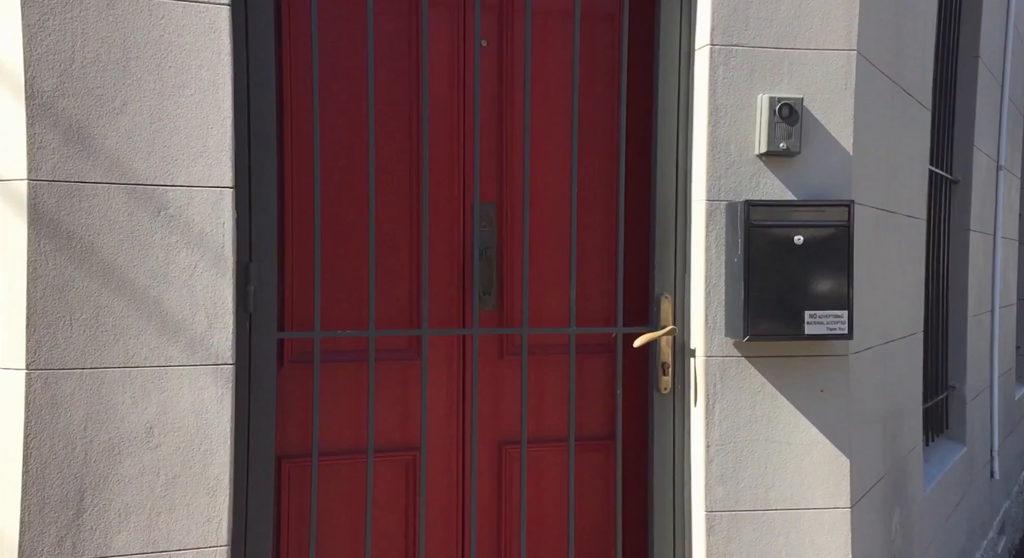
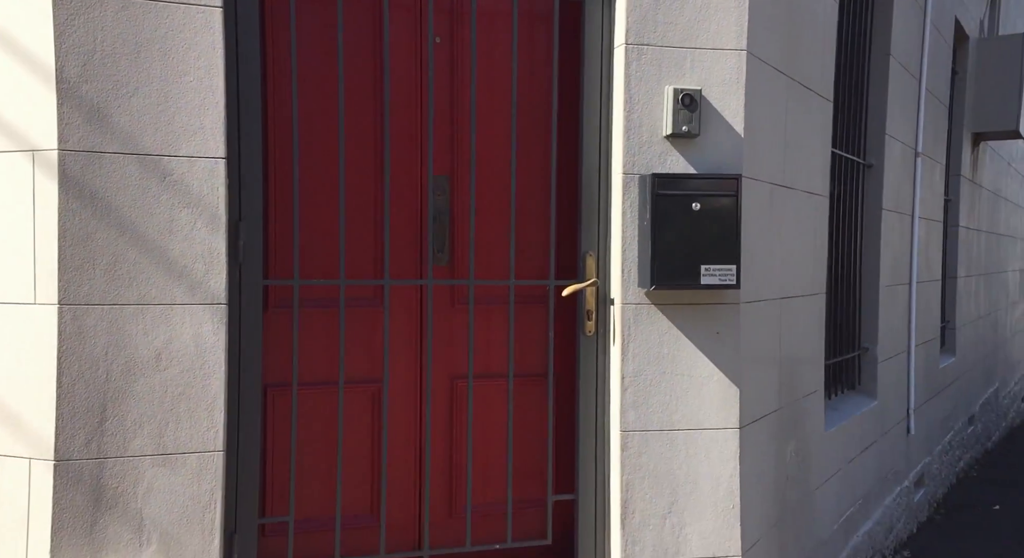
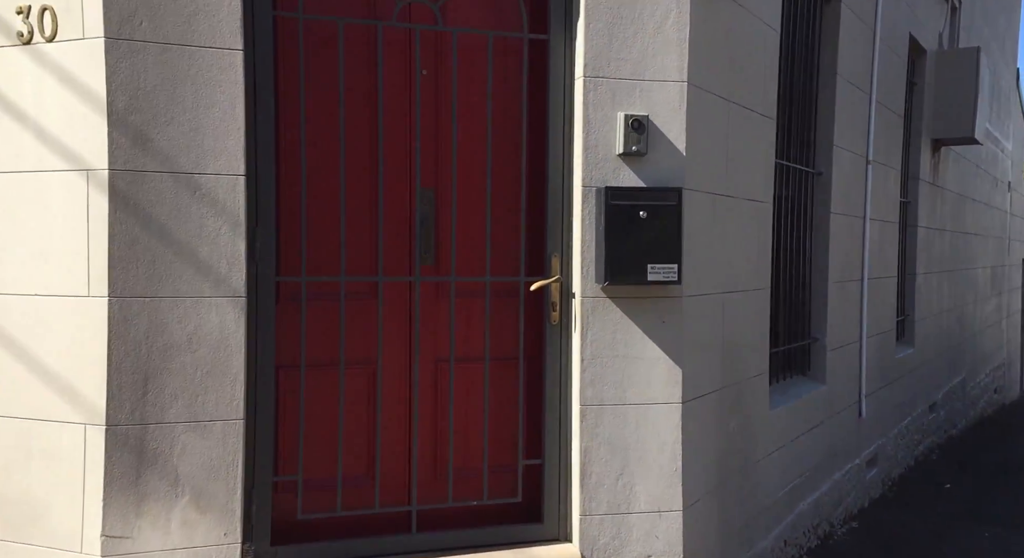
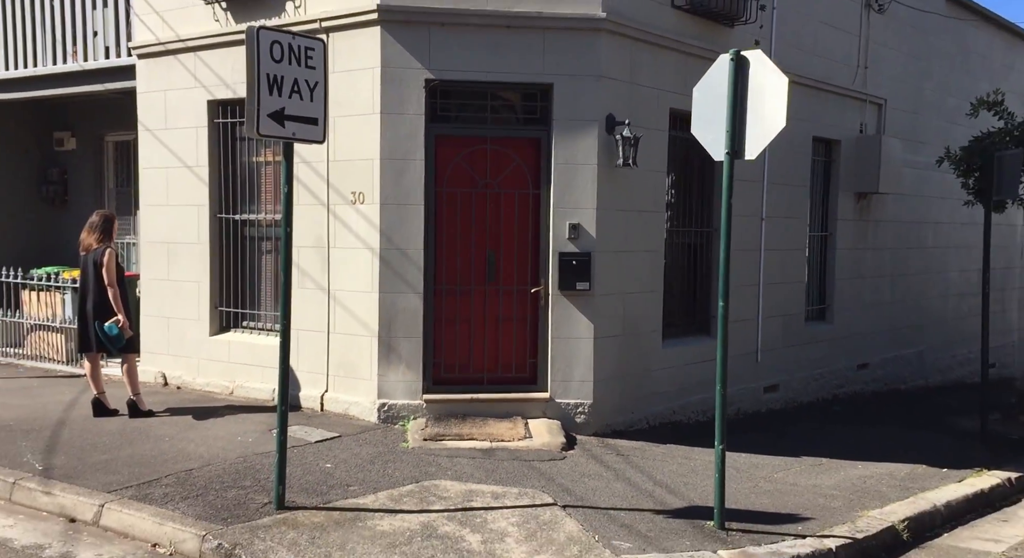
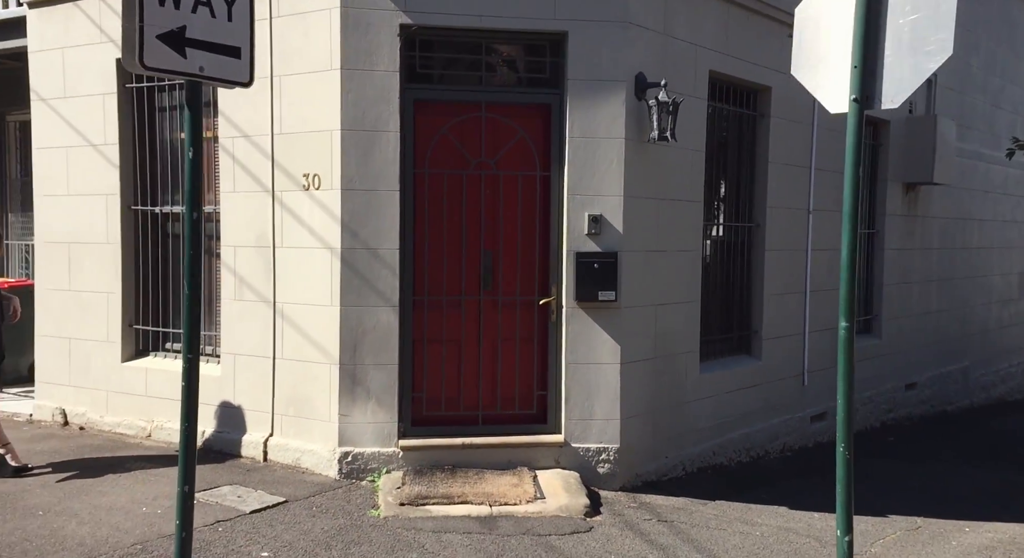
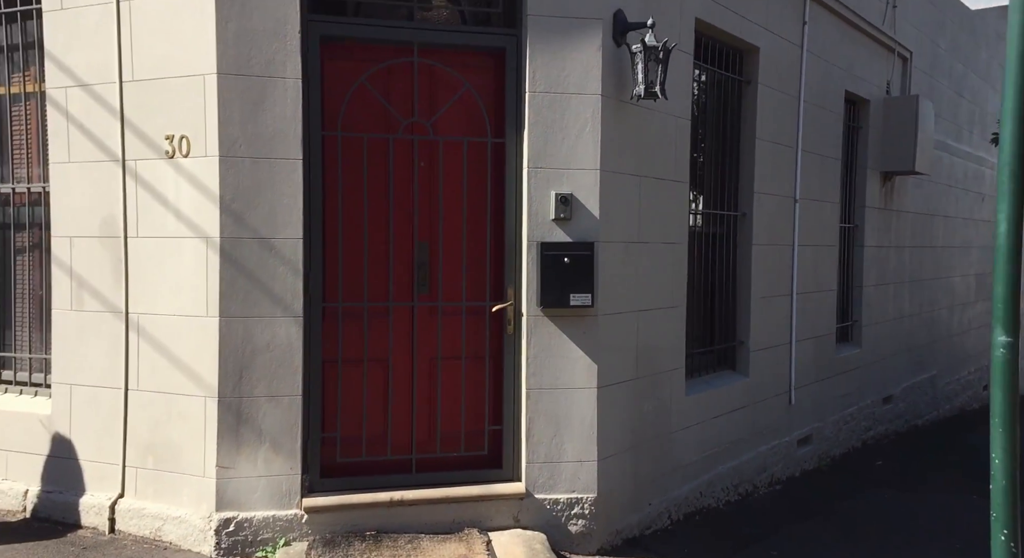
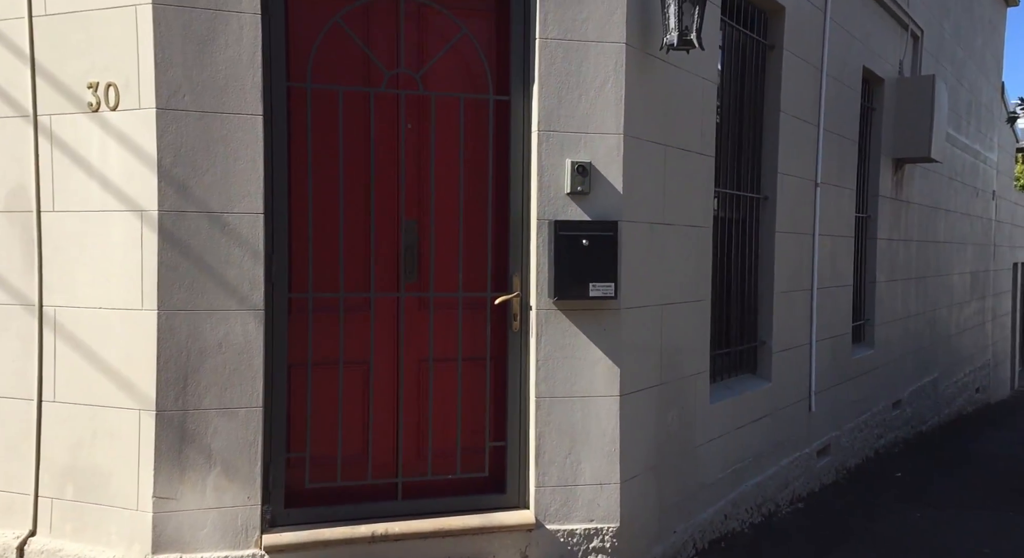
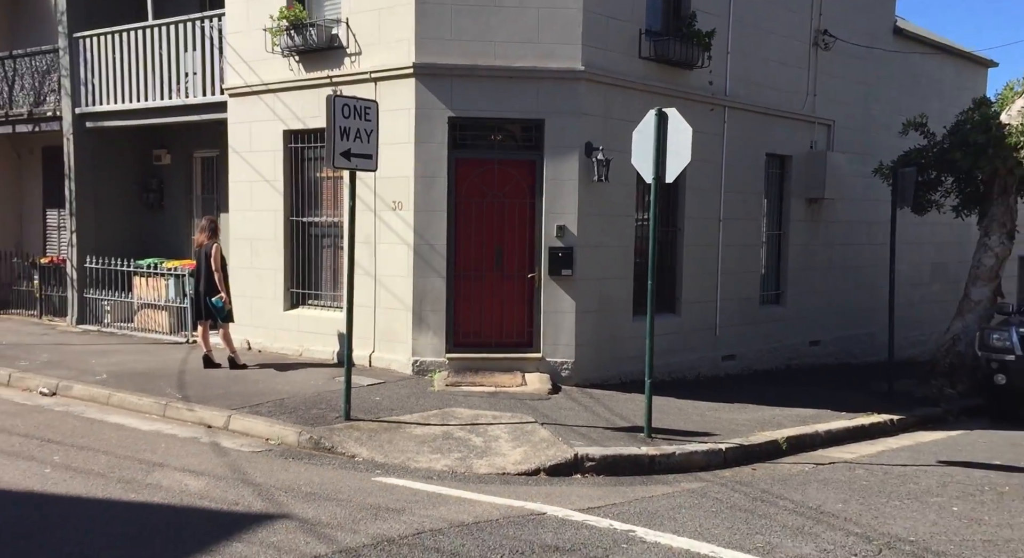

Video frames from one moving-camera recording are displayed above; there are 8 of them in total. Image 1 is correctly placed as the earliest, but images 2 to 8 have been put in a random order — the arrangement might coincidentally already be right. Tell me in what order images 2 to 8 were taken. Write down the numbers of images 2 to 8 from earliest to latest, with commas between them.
2, 3, 7, 6, 5, 4, 8
